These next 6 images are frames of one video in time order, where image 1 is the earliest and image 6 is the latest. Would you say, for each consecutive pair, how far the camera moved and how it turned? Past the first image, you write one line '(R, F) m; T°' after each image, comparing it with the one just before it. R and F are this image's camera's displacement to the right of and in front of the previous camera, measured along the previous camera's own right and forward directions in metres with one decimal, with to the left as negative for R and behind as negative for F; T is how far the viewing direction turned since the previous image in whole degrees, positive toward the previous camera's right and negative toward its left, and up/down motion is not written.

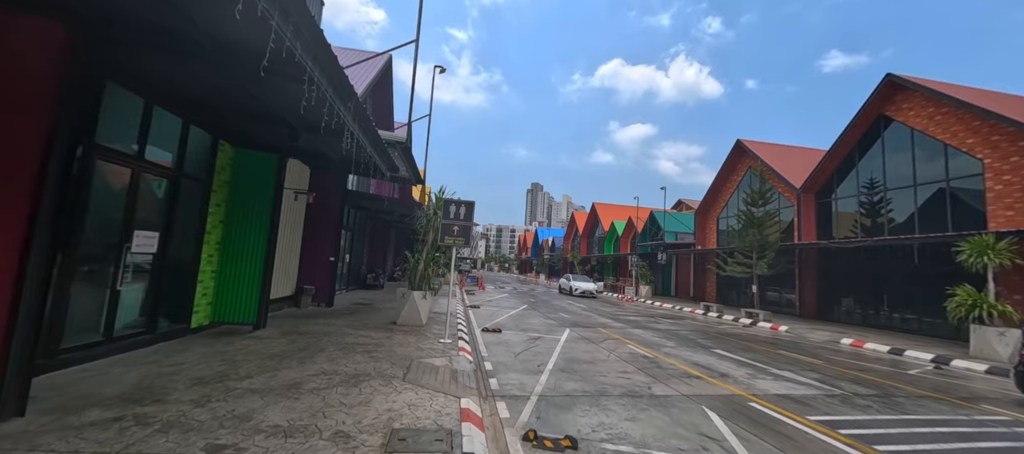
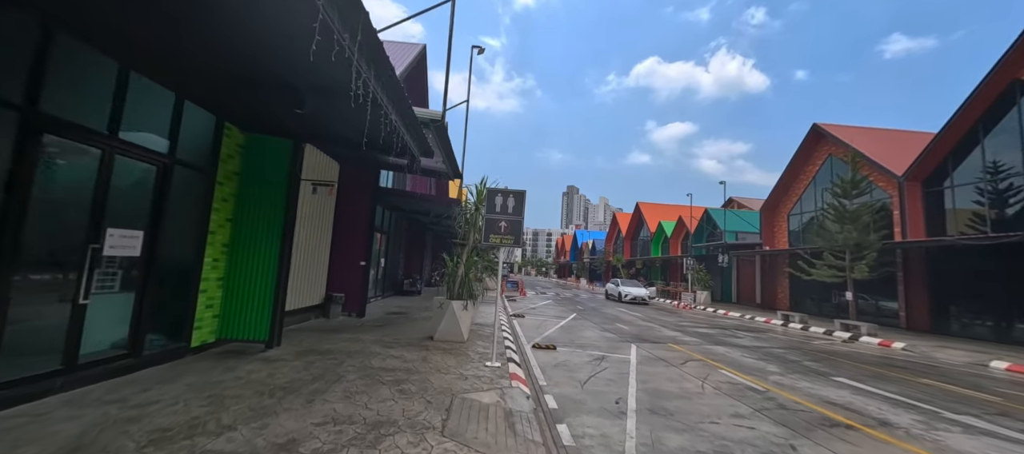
(-0.4, +1.5) m; -5°
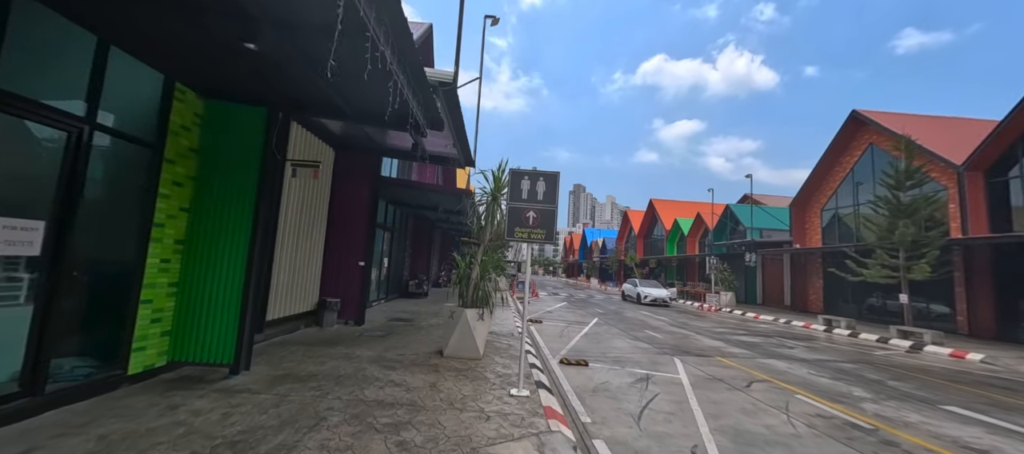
(-0.3, +1.3) m; -1°
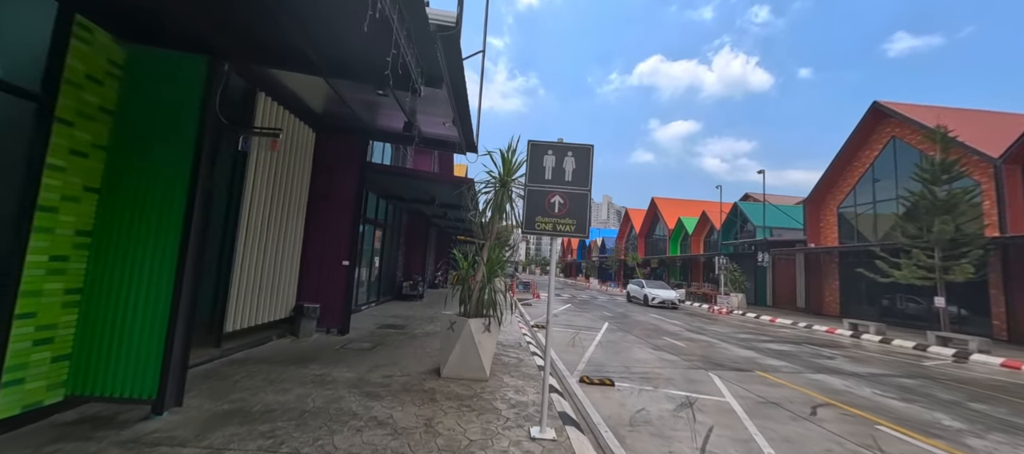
(-0.2, +1.2) m; +1°
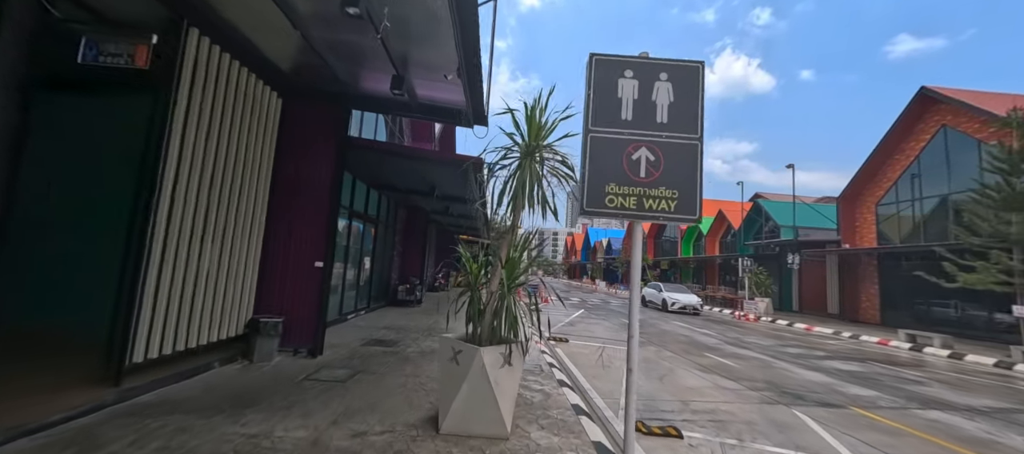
(-0.3, +1.6) m; 0°
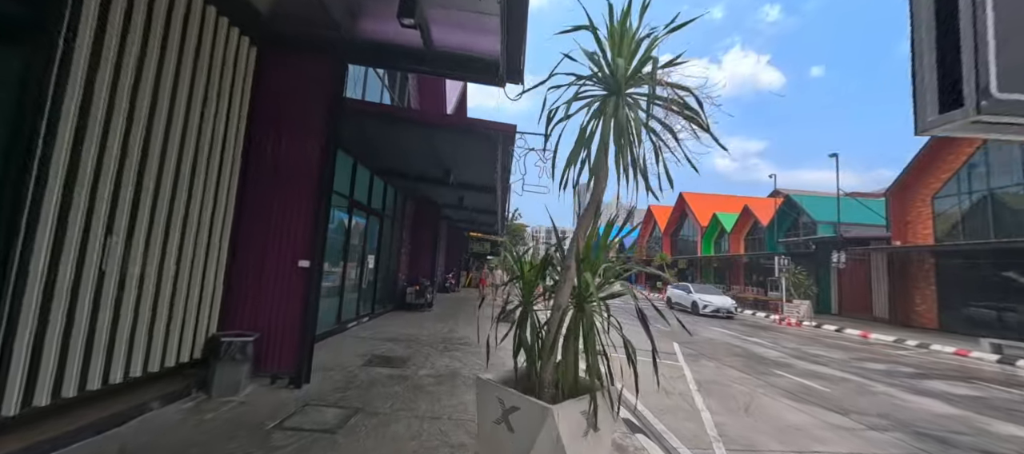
(-0.5, +1.4) m; -1°
